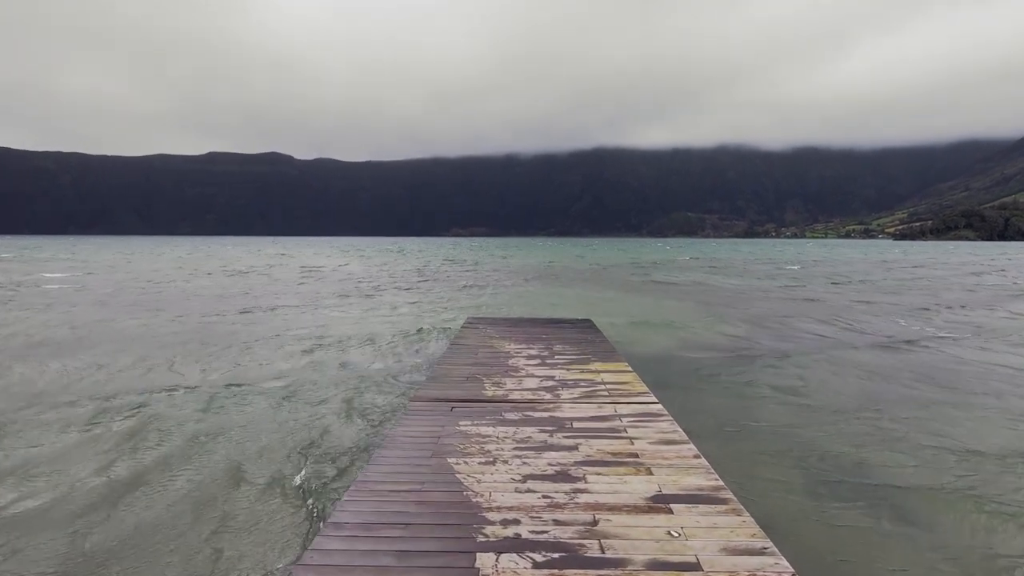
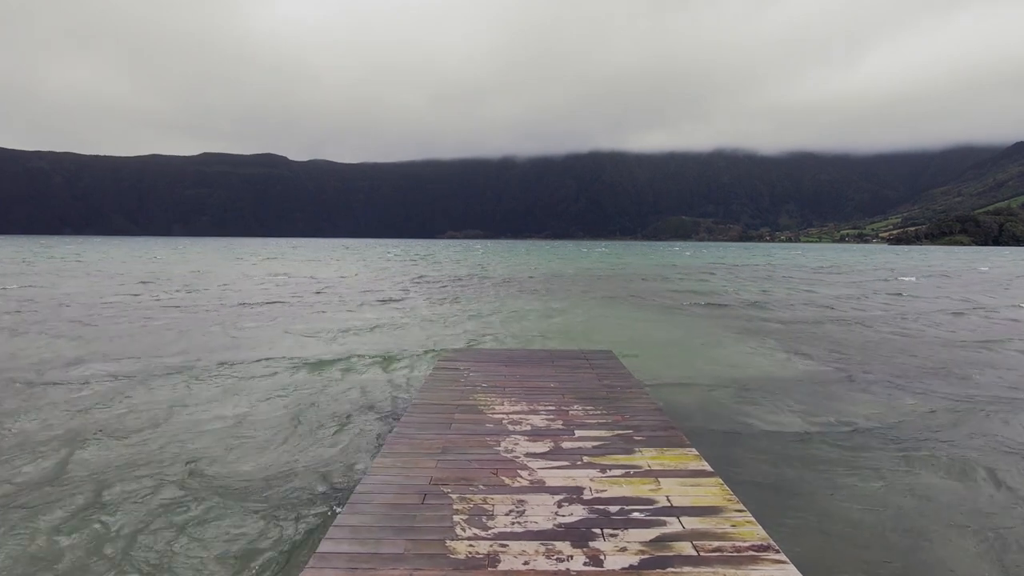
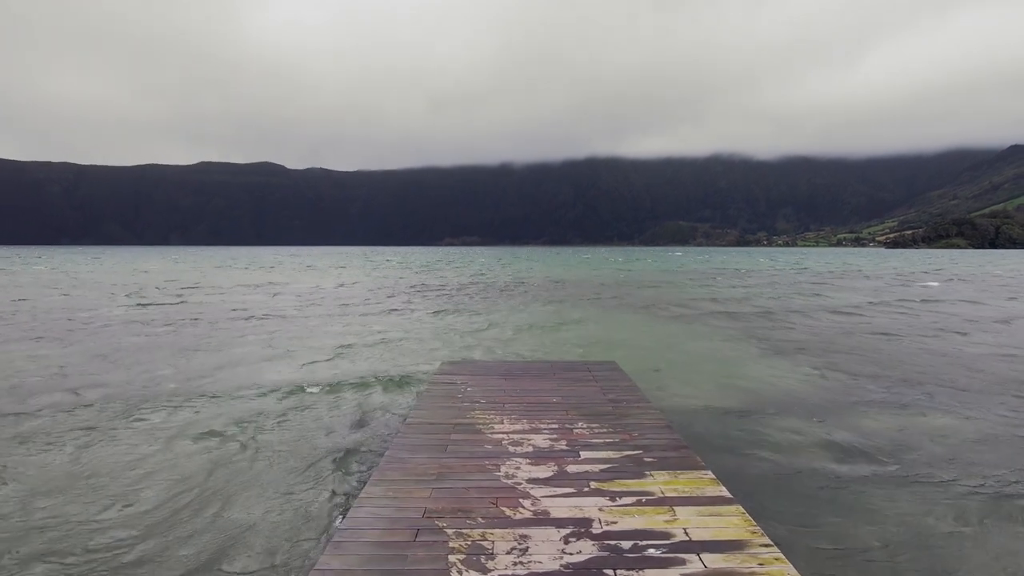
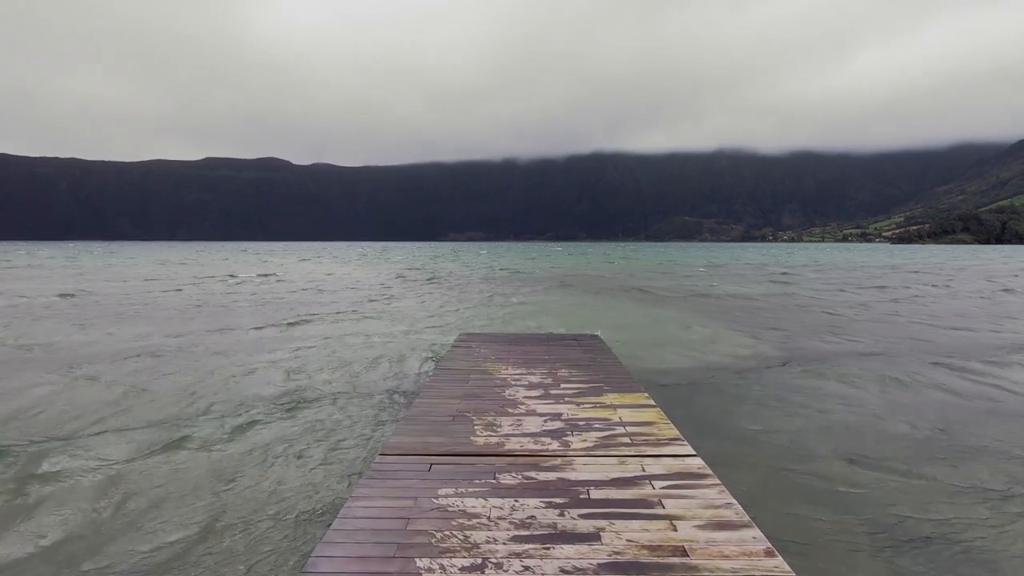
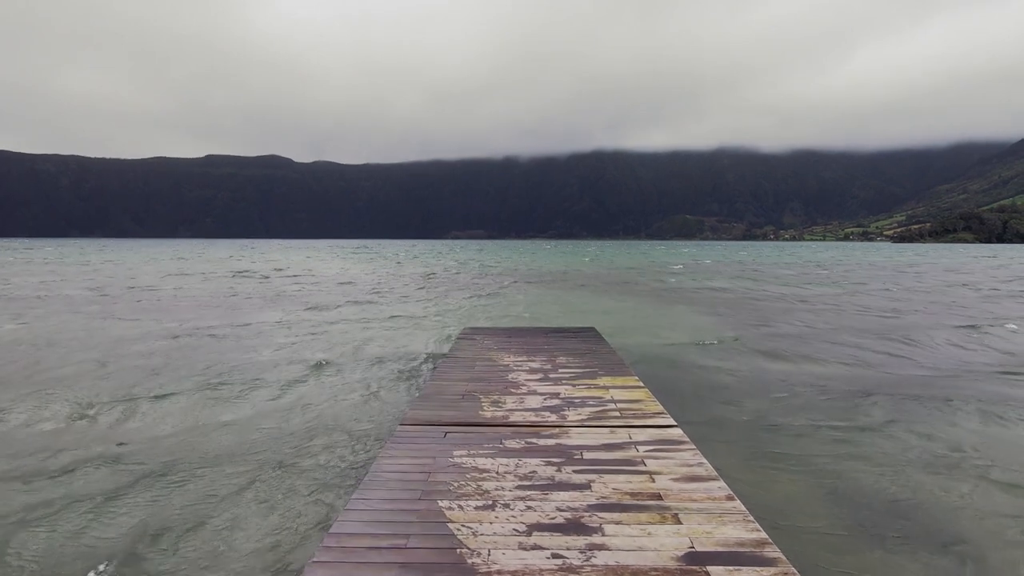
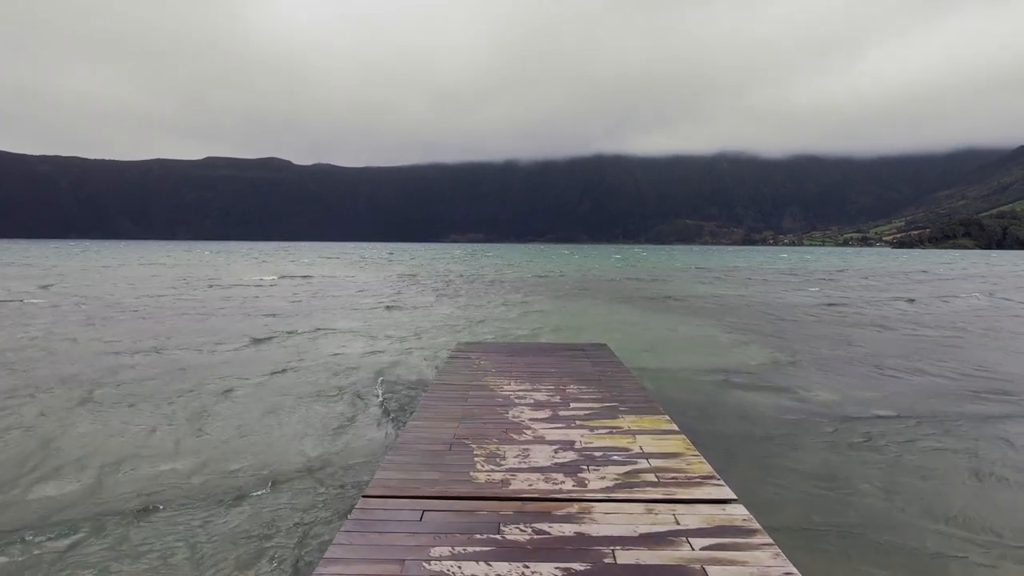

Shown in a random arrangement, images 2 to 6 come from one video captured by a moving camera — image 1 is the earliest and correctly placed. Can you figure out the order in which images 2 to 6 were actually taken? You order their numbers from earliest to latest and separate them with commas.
5, 4, 6, 2, 3
